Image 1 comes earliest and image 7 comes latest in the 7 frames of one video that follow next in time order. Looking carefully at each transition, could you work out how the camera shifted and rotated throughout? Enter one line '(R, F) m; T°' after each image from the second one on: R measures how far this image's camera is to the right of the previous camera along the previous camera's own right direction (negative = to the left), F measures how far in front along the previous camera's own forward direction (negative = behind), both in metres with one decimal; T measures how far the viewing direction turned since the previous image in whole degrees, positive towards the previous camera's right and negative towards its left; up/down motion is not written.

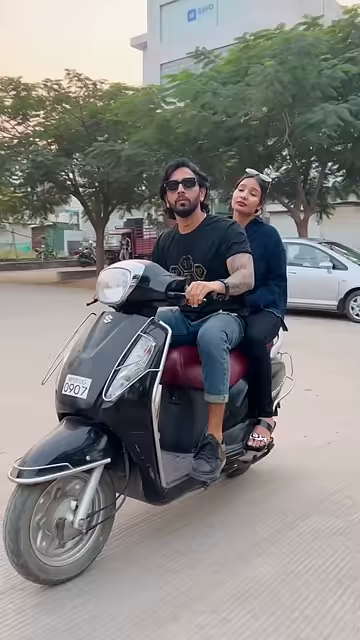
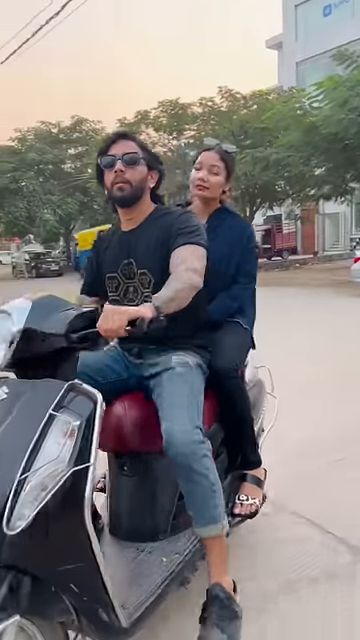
(-0.5, -2.1) m; -14°
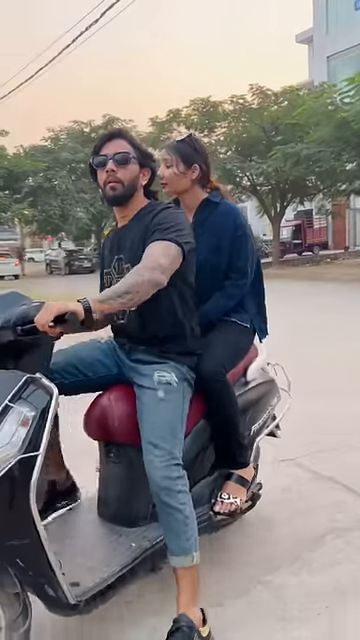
(-0.1, -0.4) m; -3°
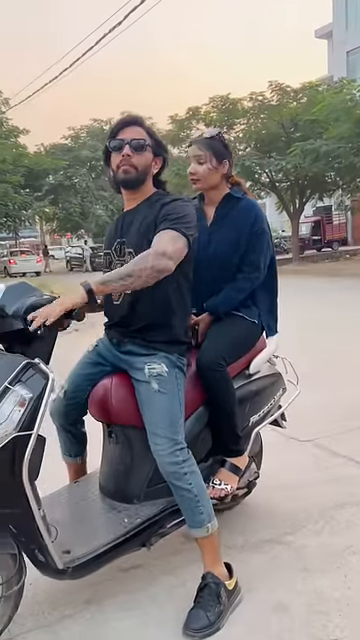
(-0.1, -0.3) m; -2°
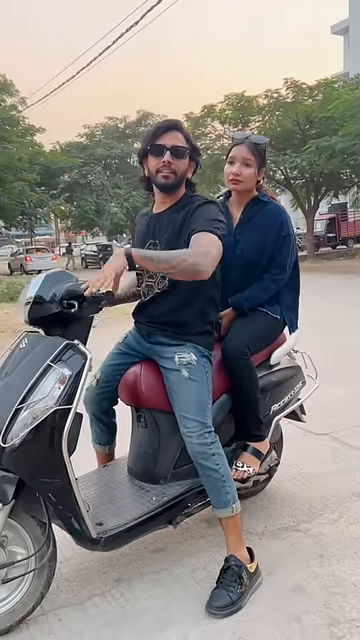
(0.0, -0.1) m; -1°
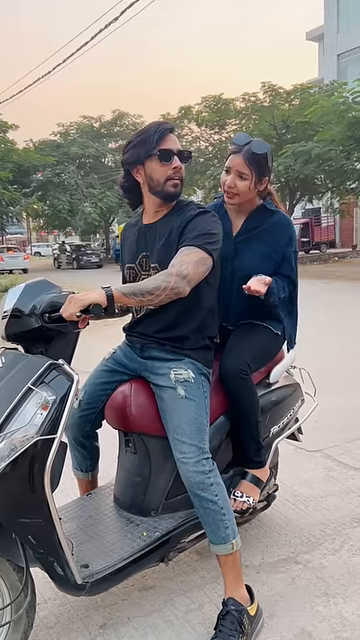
(-0.1, +0.3) m; +3°
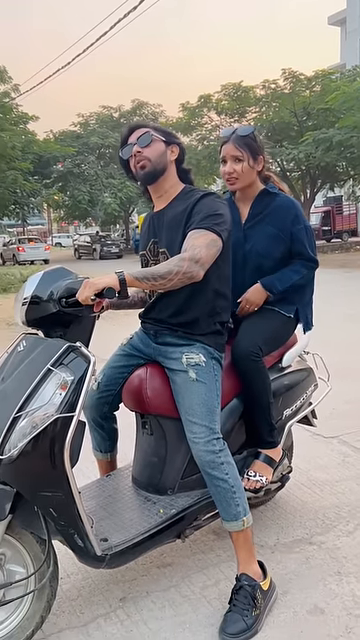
(0.0, -0.1) m; -2°
